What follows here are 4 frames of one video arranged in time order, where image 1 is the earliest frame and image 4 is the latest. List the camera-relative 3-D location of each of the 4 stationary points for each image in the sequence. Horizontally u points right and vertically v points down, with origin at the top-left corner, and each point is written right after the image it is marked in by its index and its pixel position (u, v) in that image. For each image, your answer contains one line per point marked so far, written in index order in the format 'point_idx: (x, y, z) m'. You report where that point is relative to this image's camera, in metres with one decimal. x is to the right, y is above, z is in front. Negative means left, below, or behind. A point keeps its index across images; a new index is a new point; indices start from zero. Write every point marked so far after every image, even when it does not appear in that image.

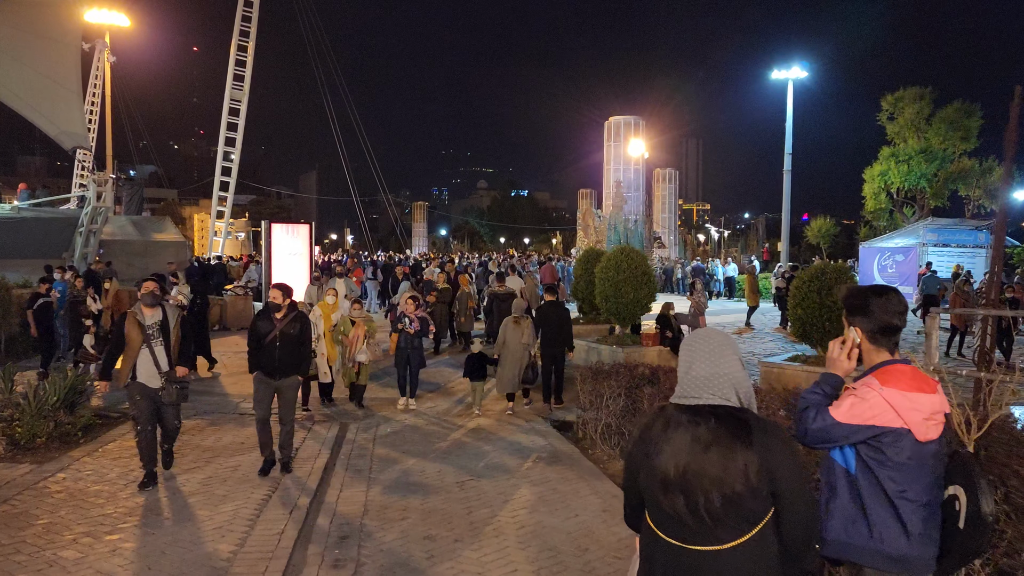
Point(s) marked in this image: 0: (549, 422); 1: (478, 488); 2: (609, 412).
0: (+0.4, -1.4, +8.9) m
1: (-0.2, -1.3, +5.9) m
2: (+0.8, -1.0, +7.4) m
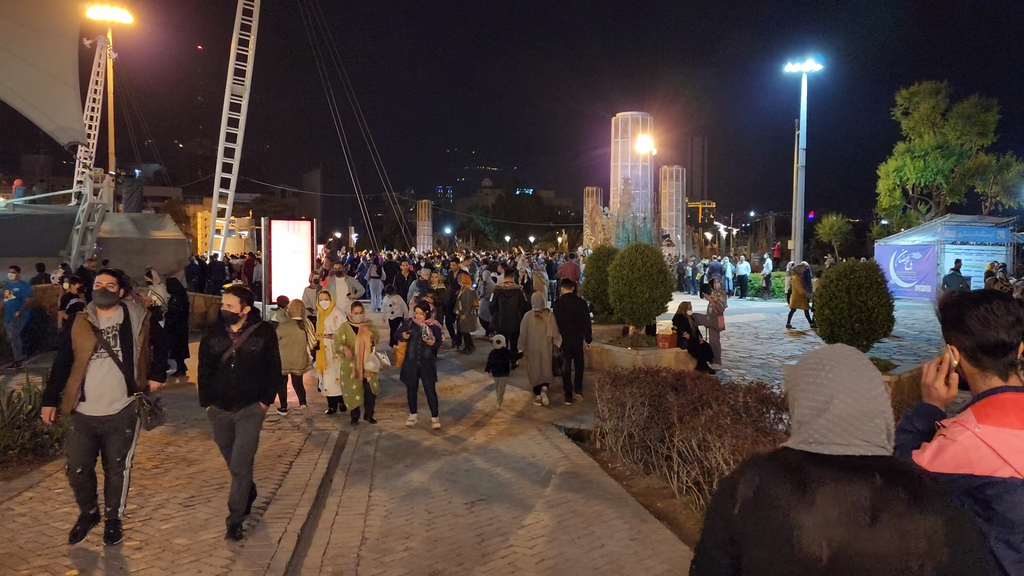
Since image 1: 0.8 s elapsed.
0: (+0.5, -1.3, +8.3) m
1: (-0.1, -1.3, +5.3) m
2: (+0.9, -1.0, +6.8) m
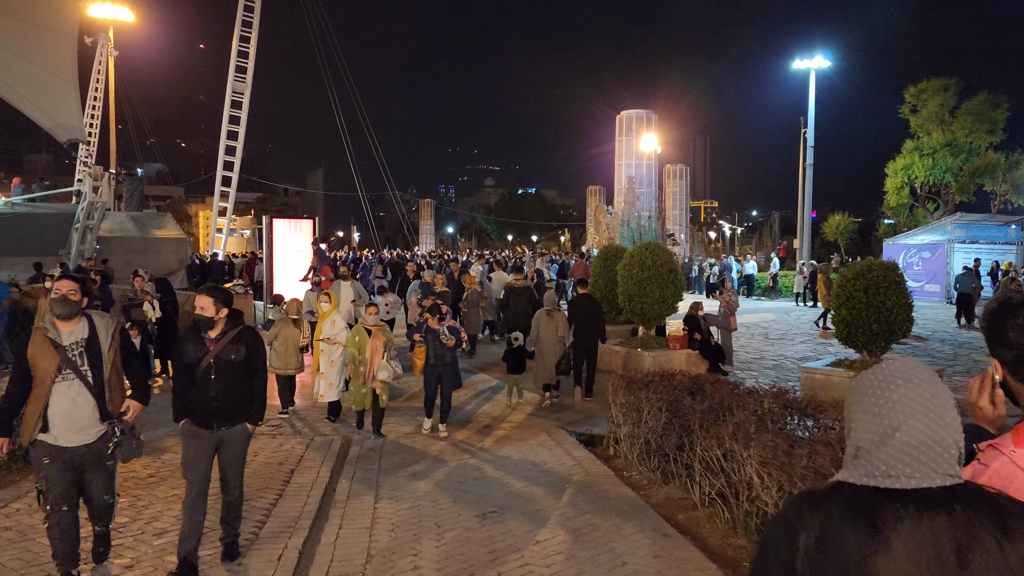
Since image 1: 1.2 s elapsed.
0: (+0.6, -1.3, +8.0) m
1: (-0.1, -1.3, +5.0) m
2: (+1.0, -1.0, +6.5) m
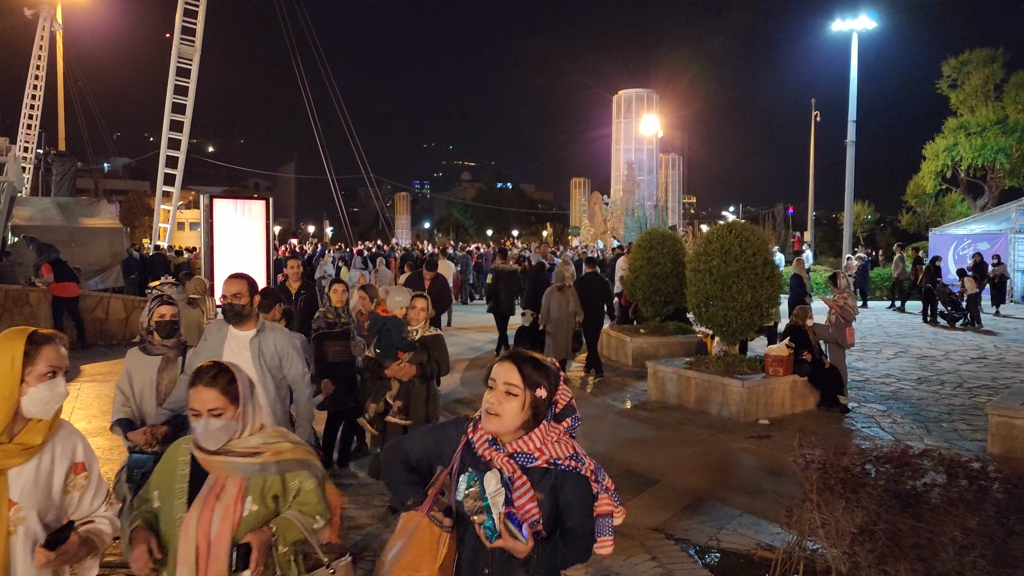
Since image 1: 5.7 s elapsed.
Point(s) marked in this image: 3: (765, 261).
0: (+1.0, -1.4, +4.4) m
1: (+0.4, -1.4, +1.4) m
2: (+1.4, -1.1, +2.9) m
3: (+2.5, +0.3, +8.5) m
